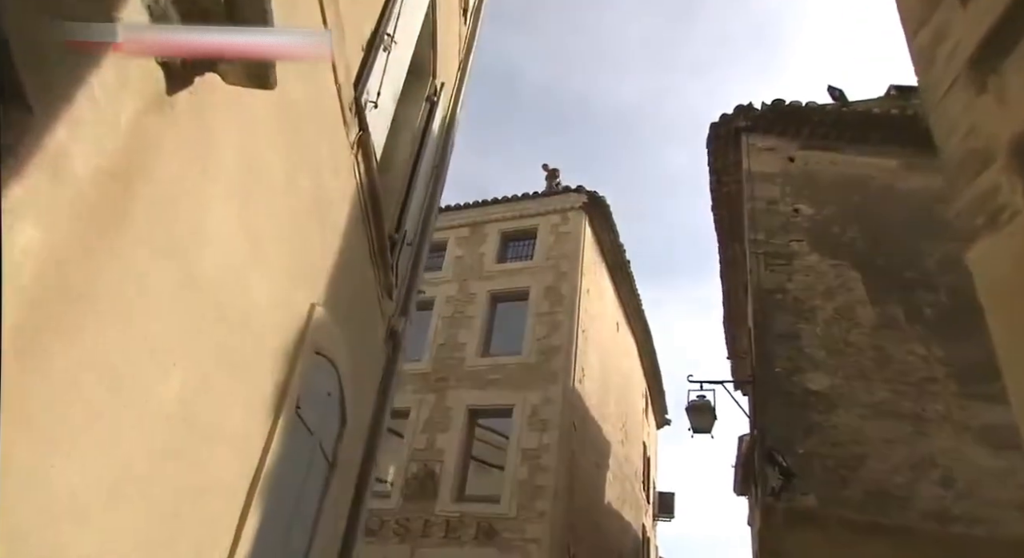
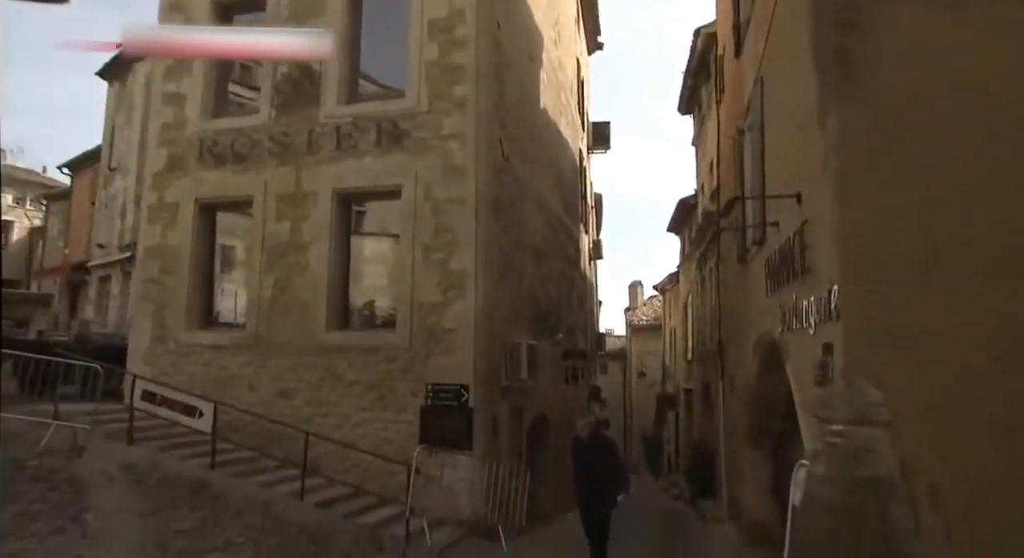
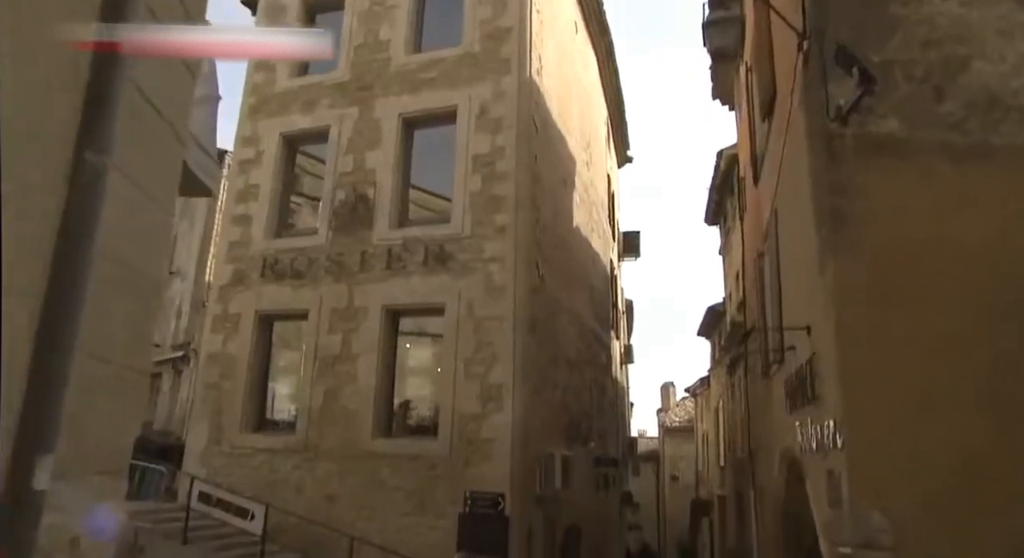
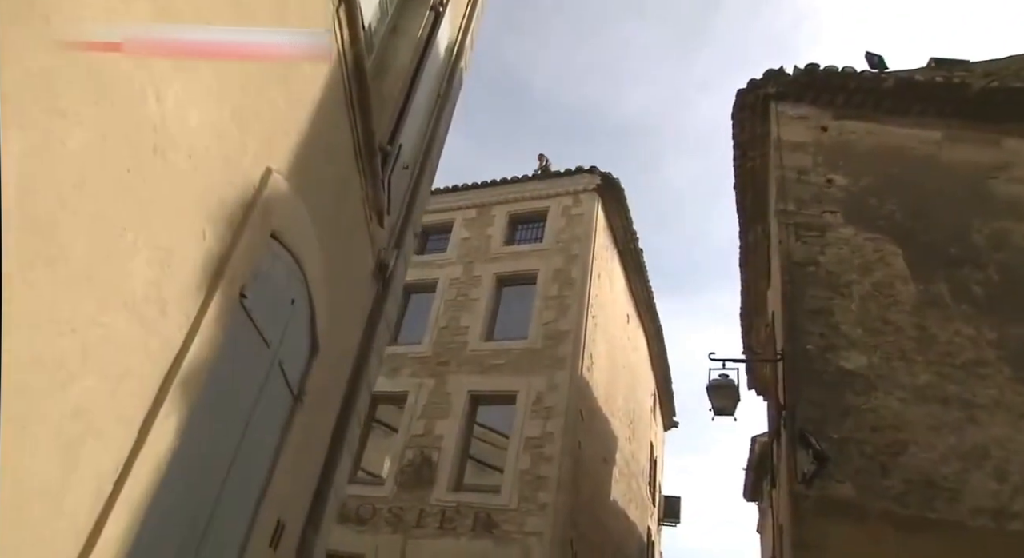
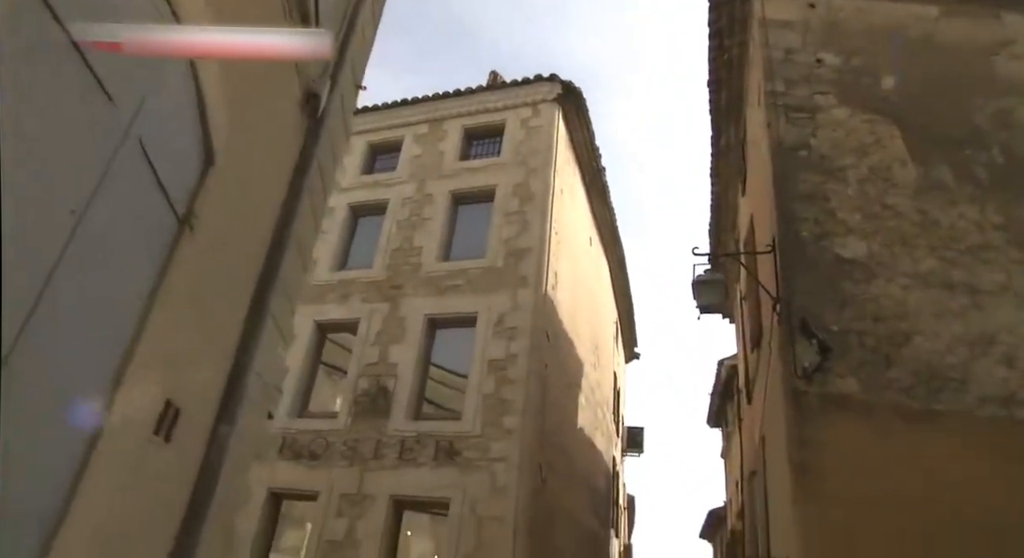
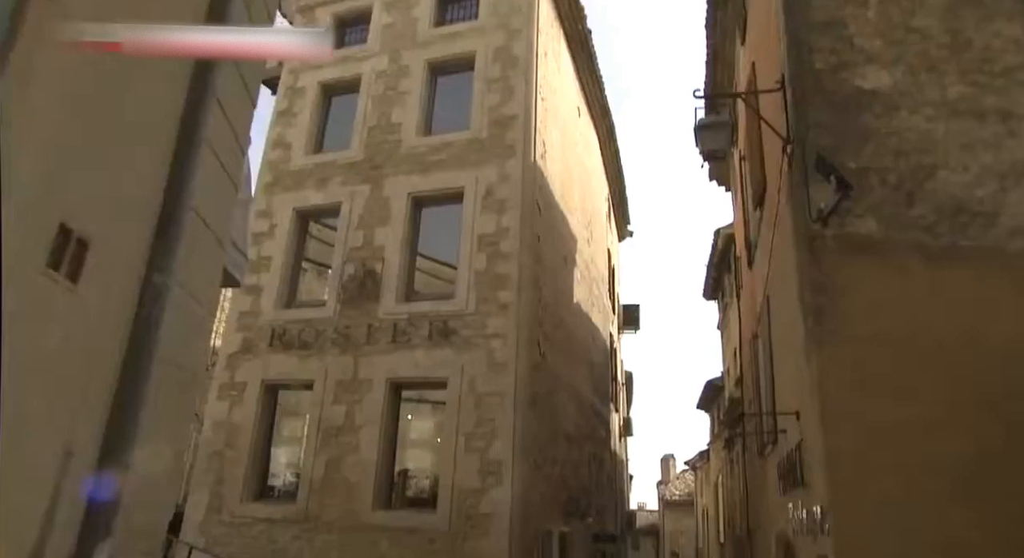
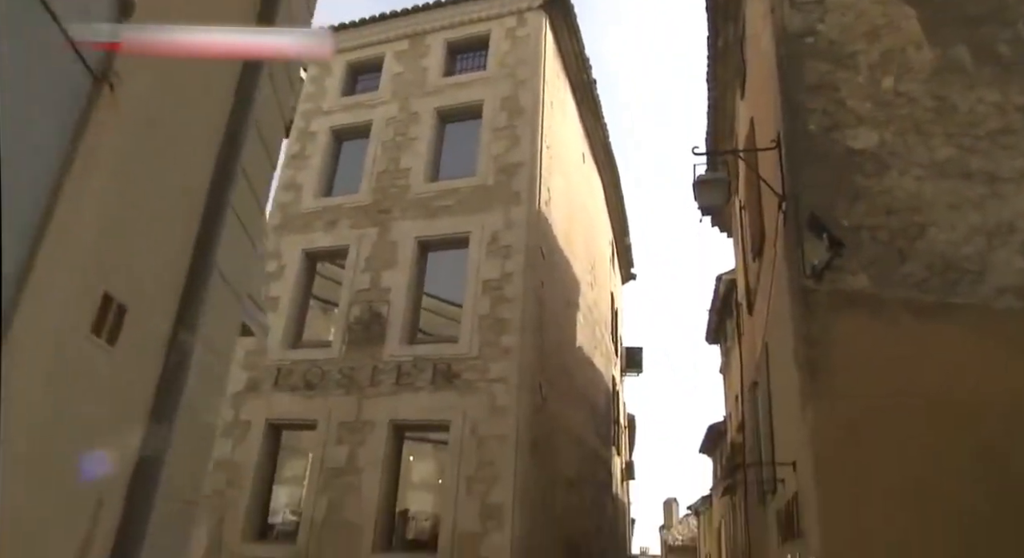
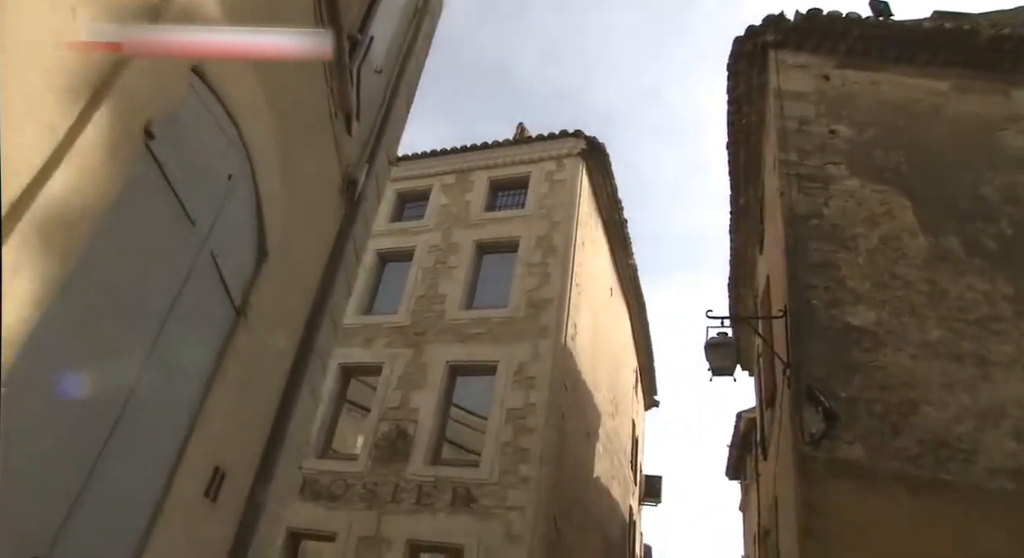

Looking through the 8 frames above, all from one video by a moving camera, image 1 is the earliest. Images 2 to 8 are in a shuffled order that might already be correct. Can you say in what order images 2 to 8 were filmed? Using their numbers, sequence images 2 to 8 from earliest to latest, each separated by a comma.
4, 8, 5, 7, 6, 3, 2
